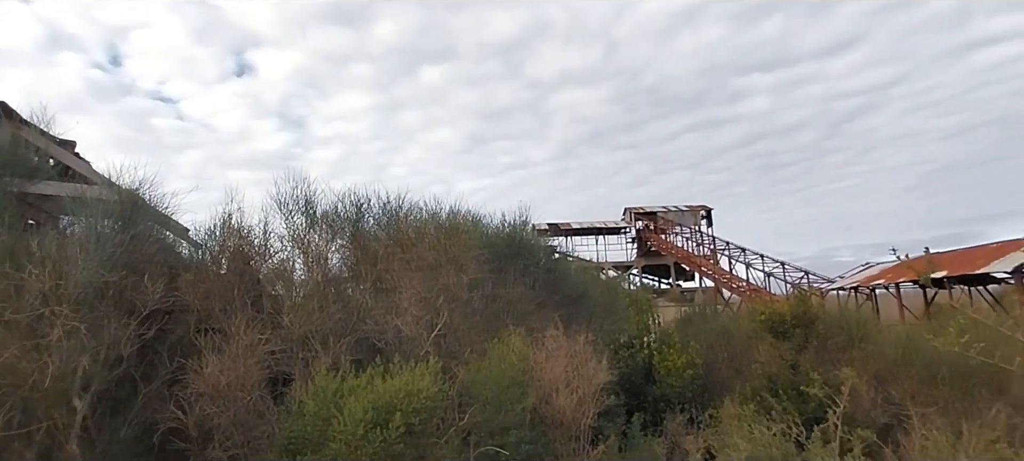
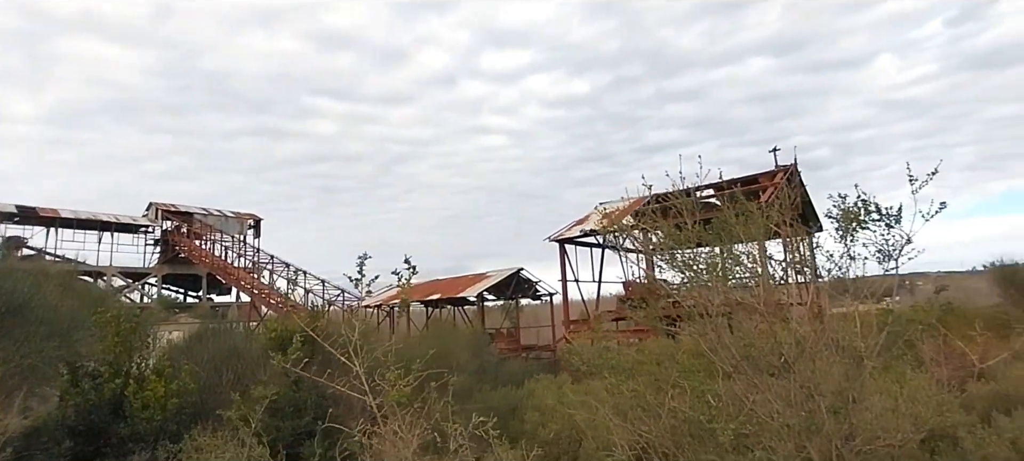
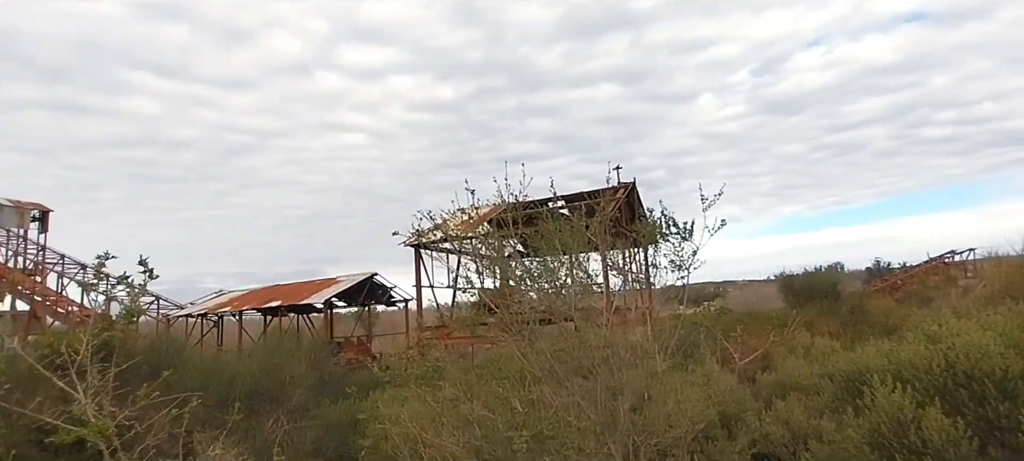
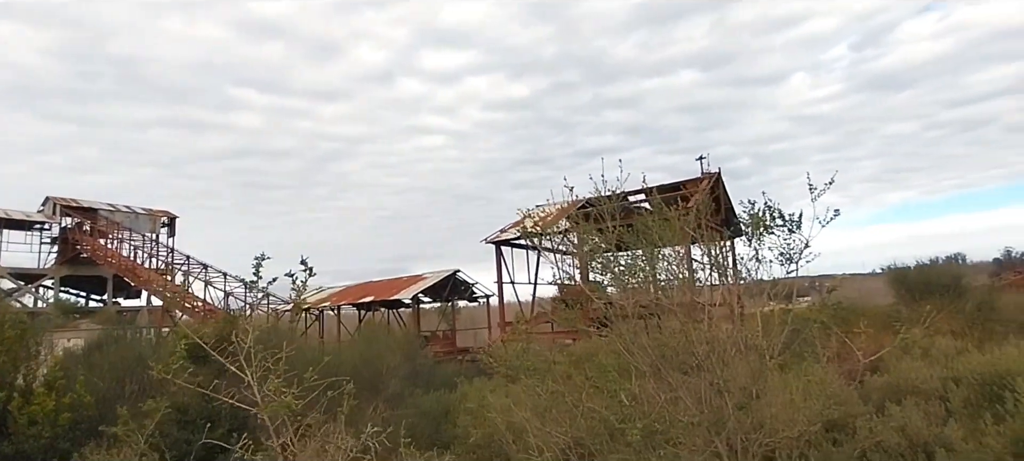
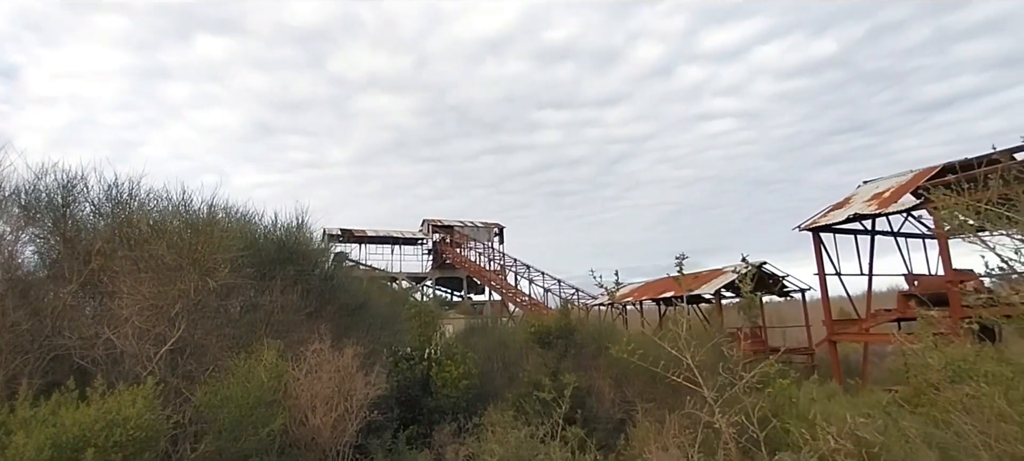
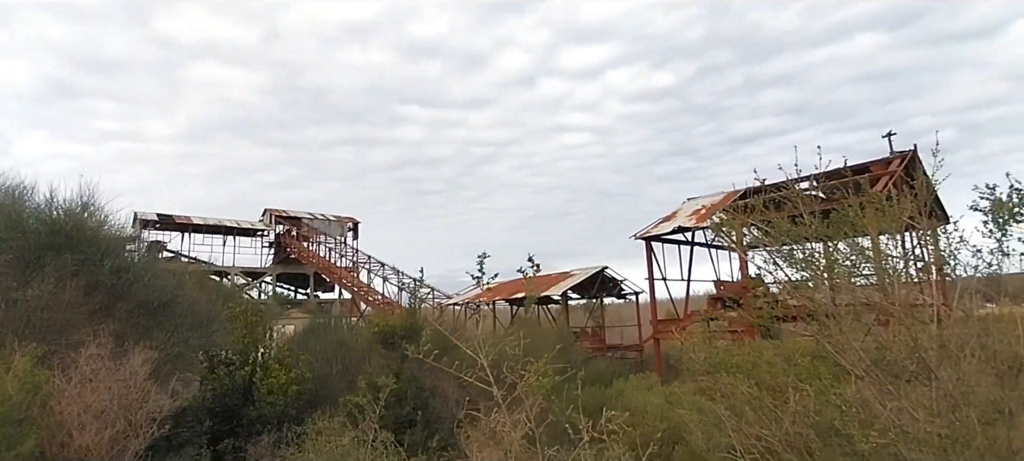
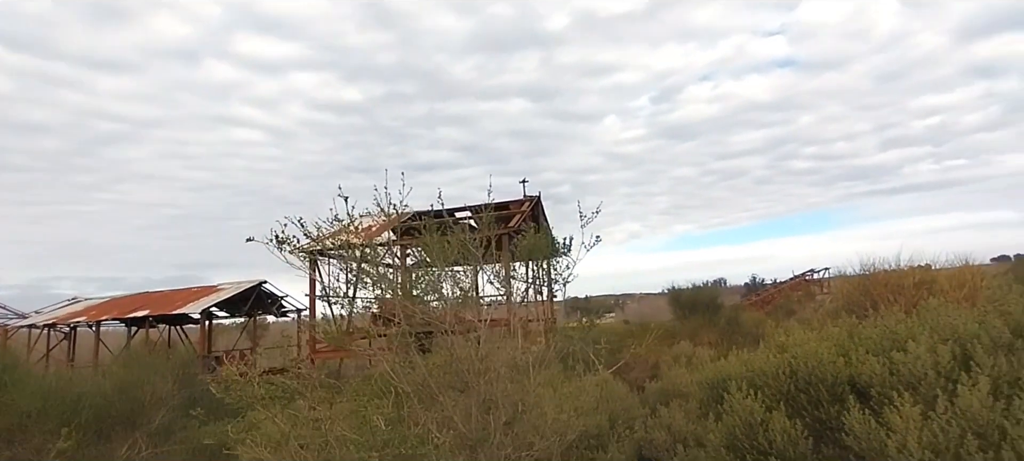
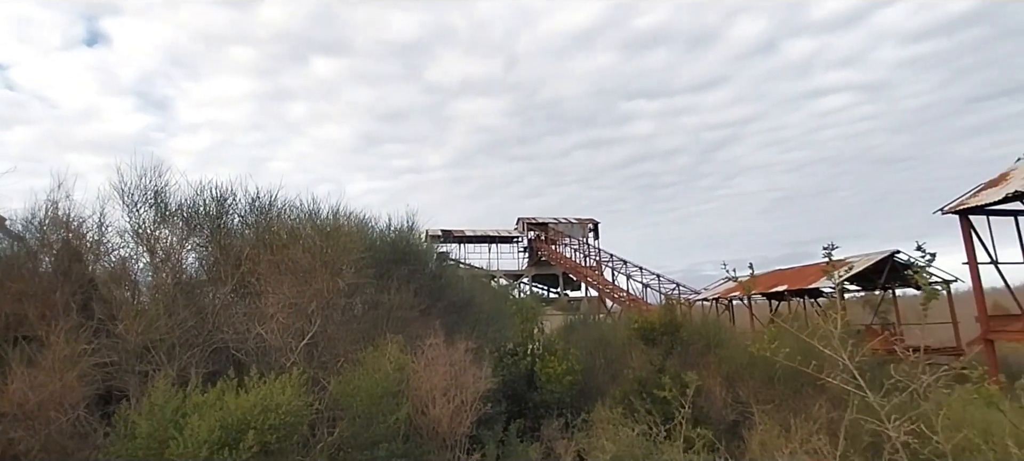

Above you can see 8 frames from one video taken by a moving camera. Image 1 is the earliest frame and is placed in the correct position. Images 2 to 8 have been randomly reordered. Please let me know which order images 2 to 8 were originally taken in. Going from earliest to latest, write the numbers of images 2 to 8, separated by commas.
8, 5, 6, 2, 4, 3, 7
